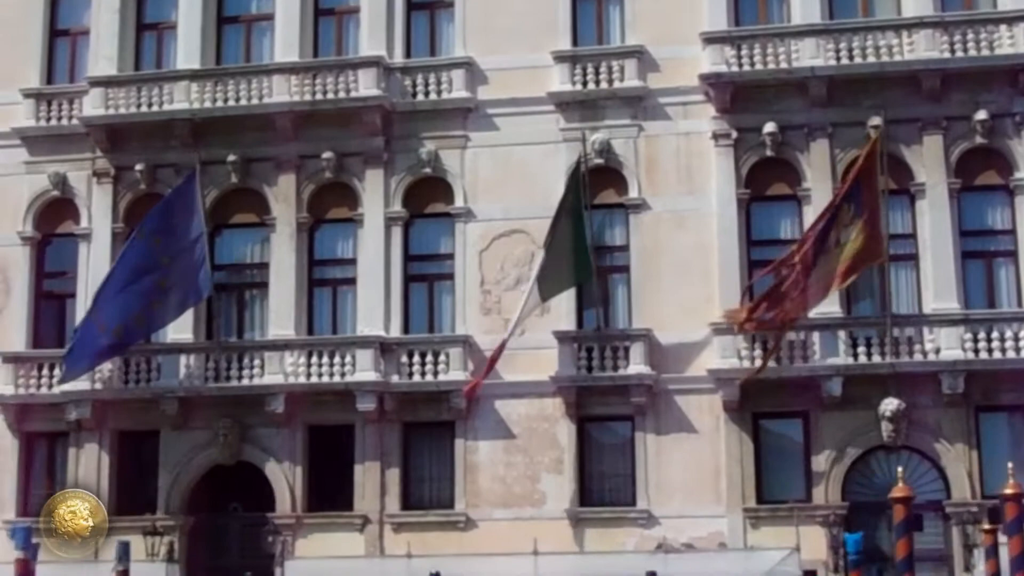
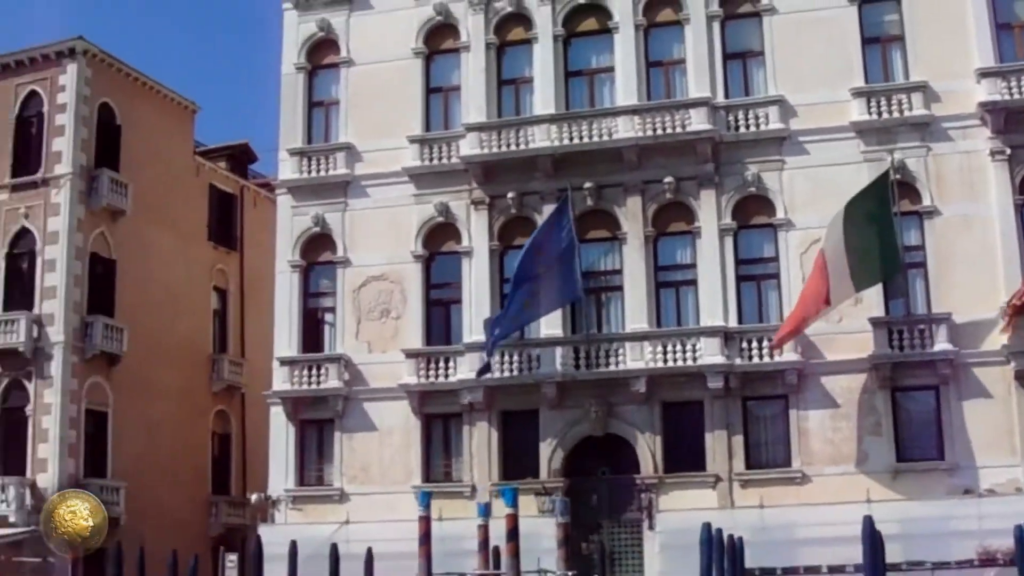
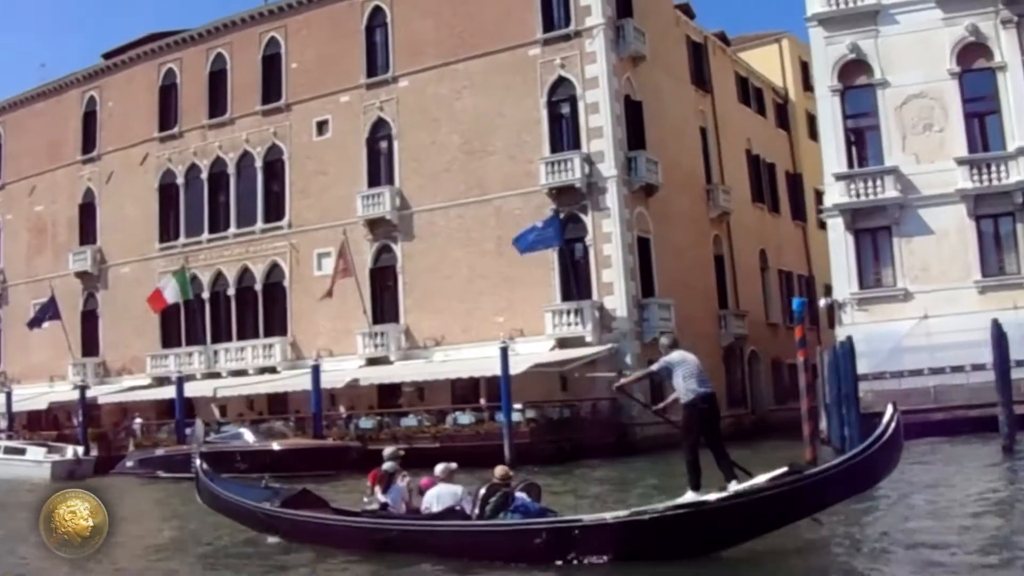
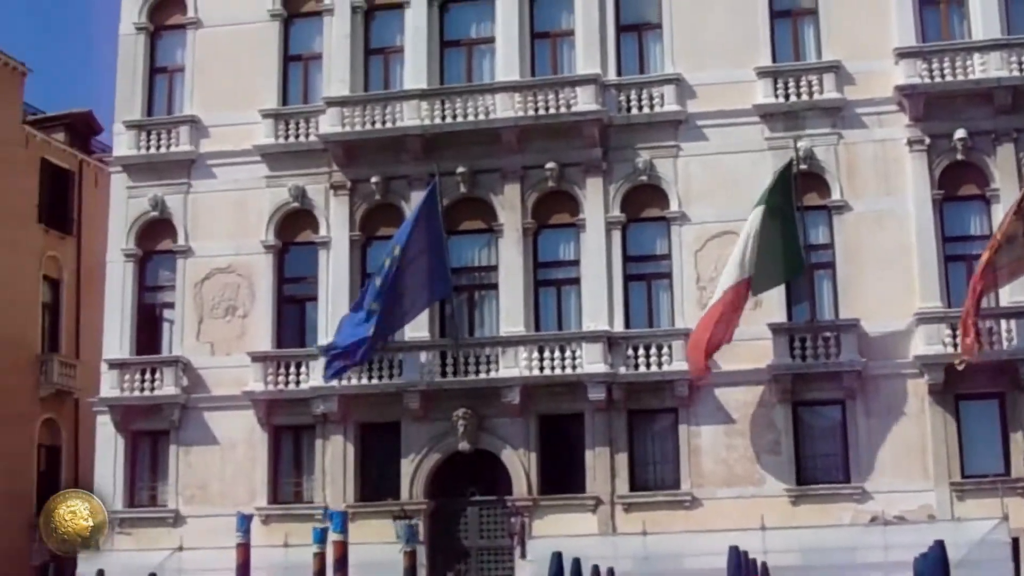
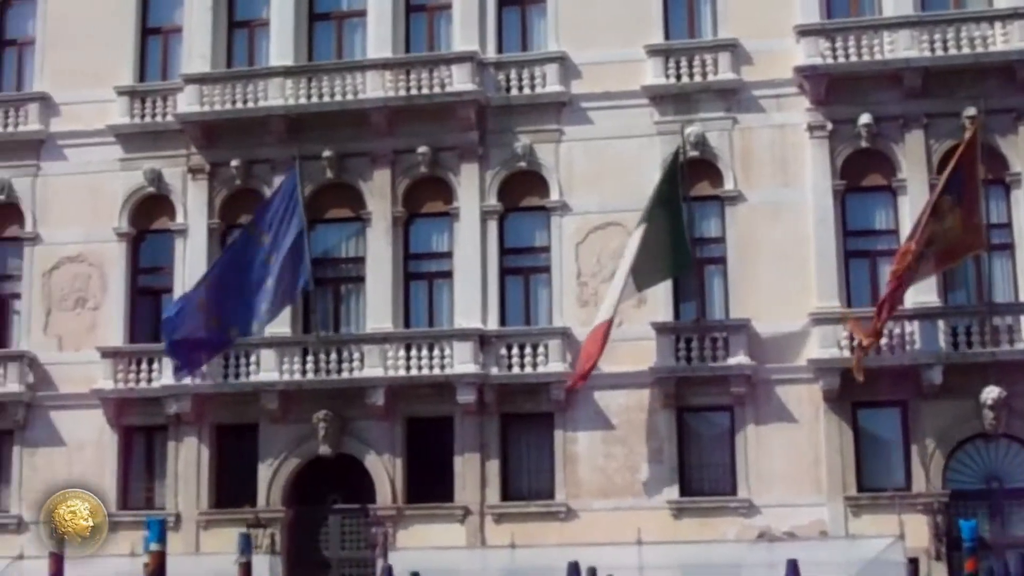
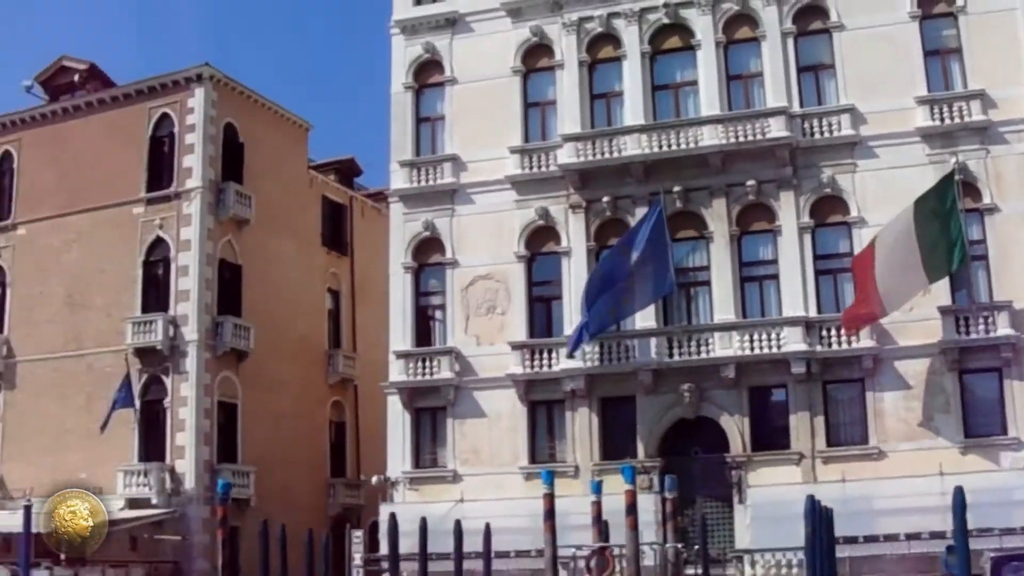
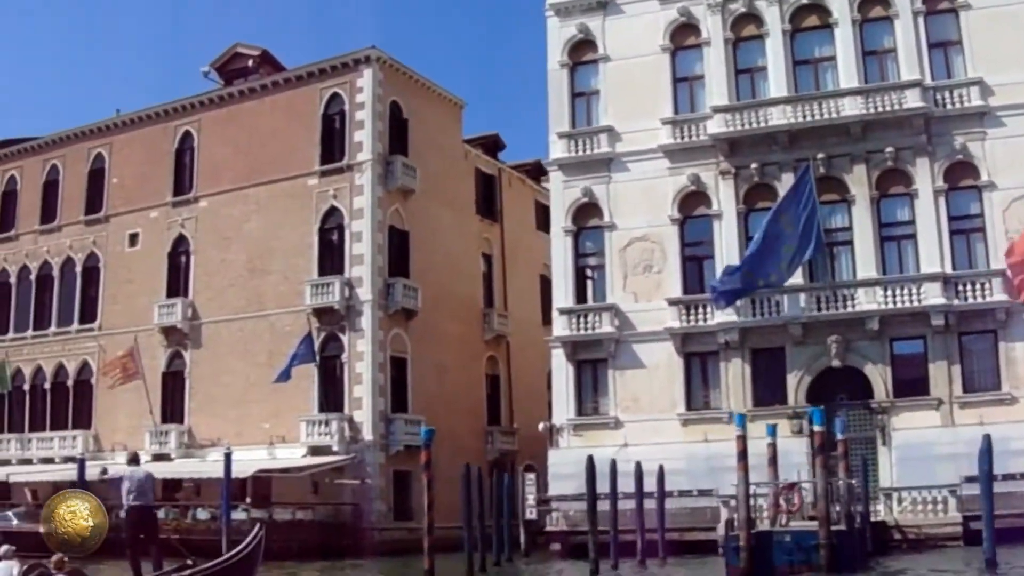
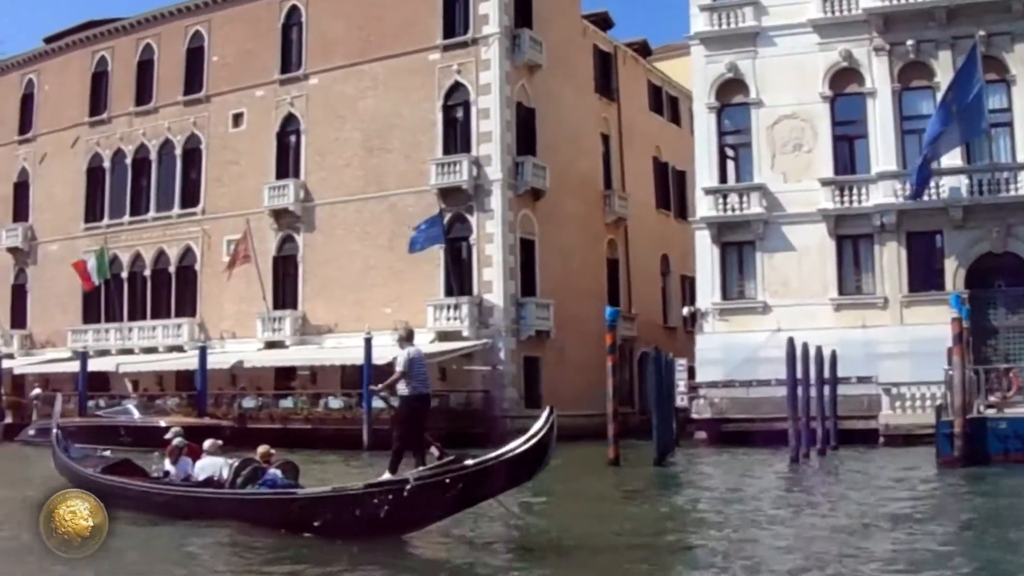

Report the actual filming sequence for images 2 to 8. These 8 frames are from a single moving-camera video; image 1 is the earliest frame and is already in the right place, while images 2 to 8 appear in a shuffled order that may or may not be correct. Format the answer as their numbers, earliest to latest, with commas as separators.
5, 4, 2, 6, 7, 8, 3
